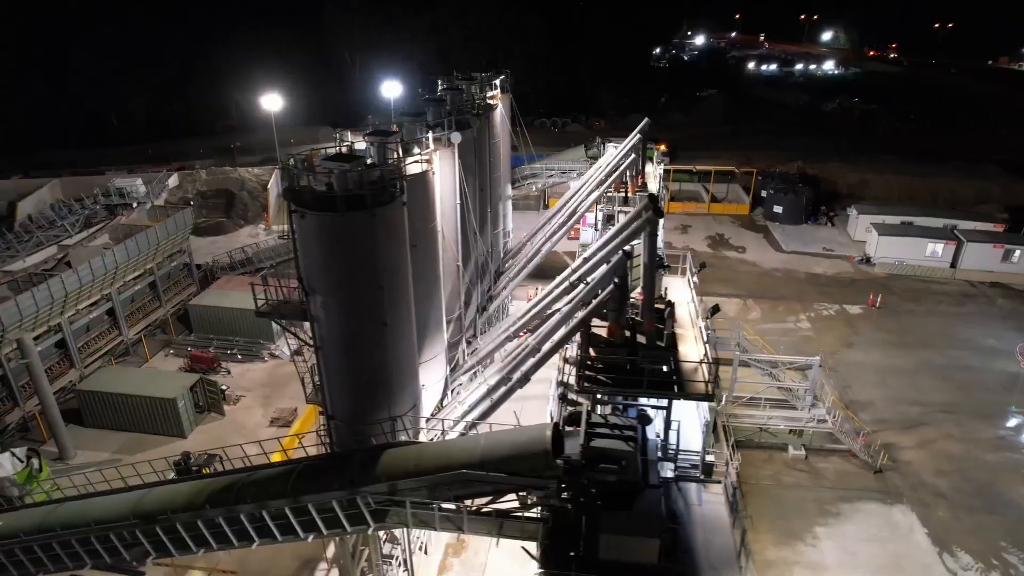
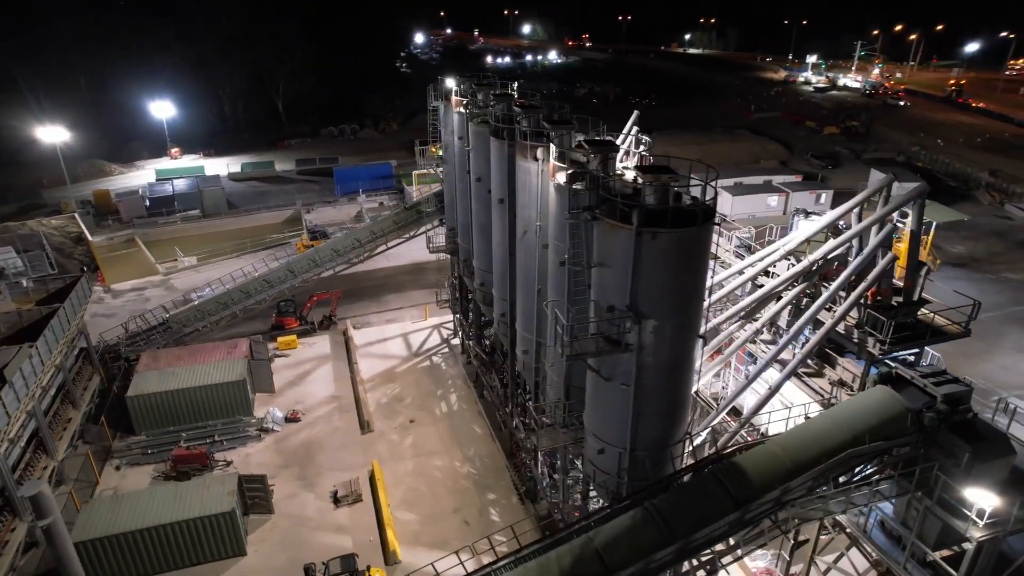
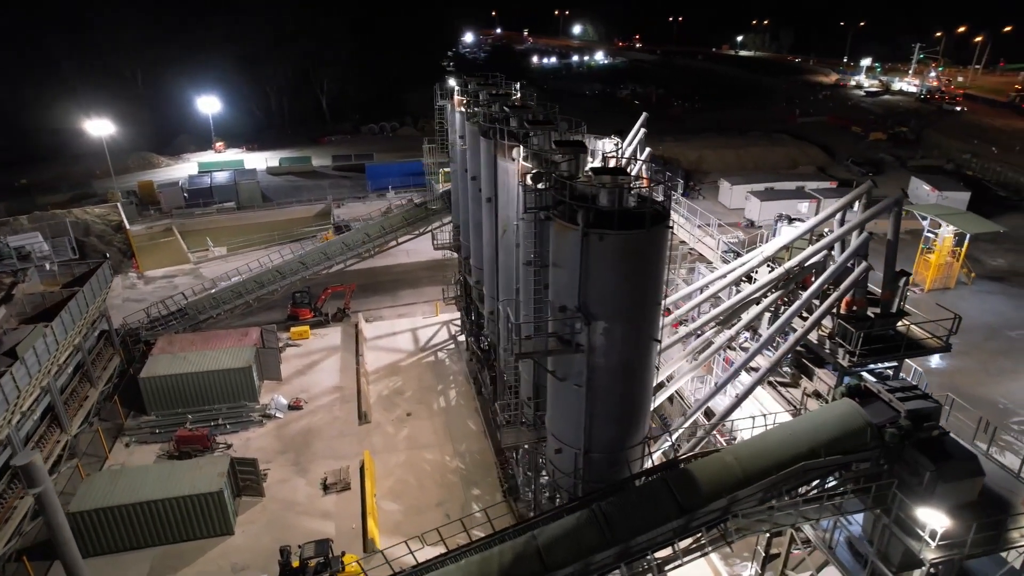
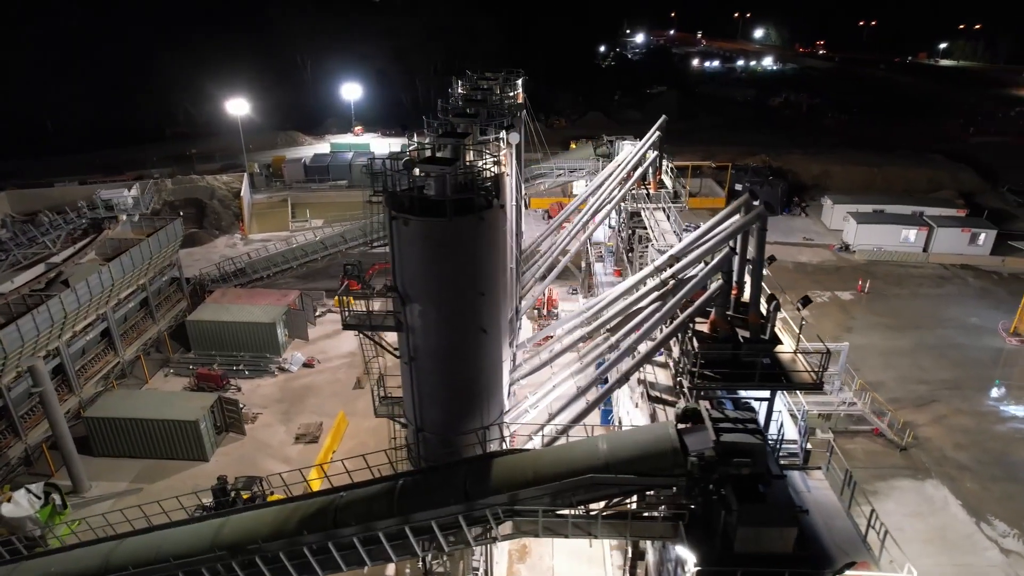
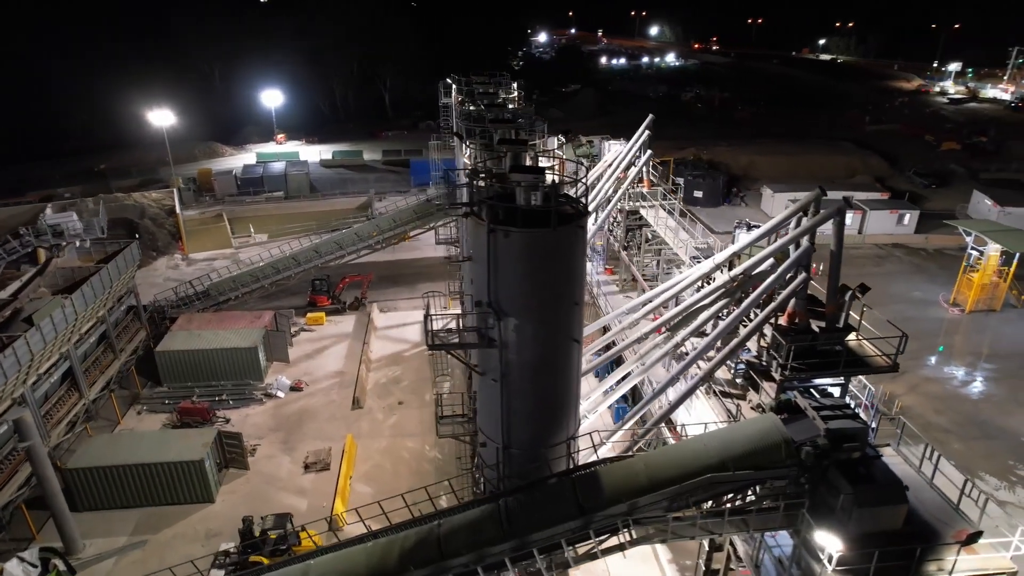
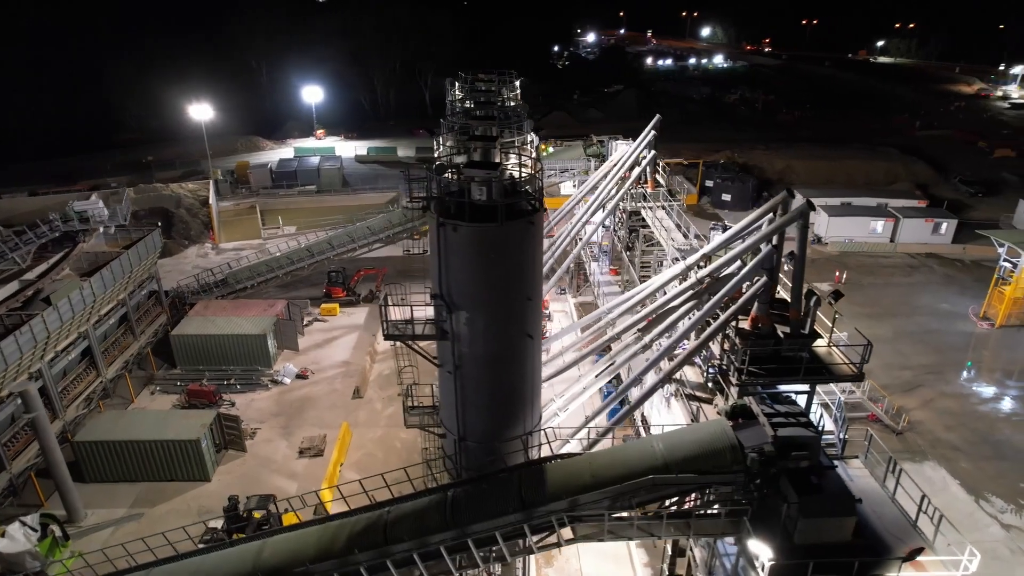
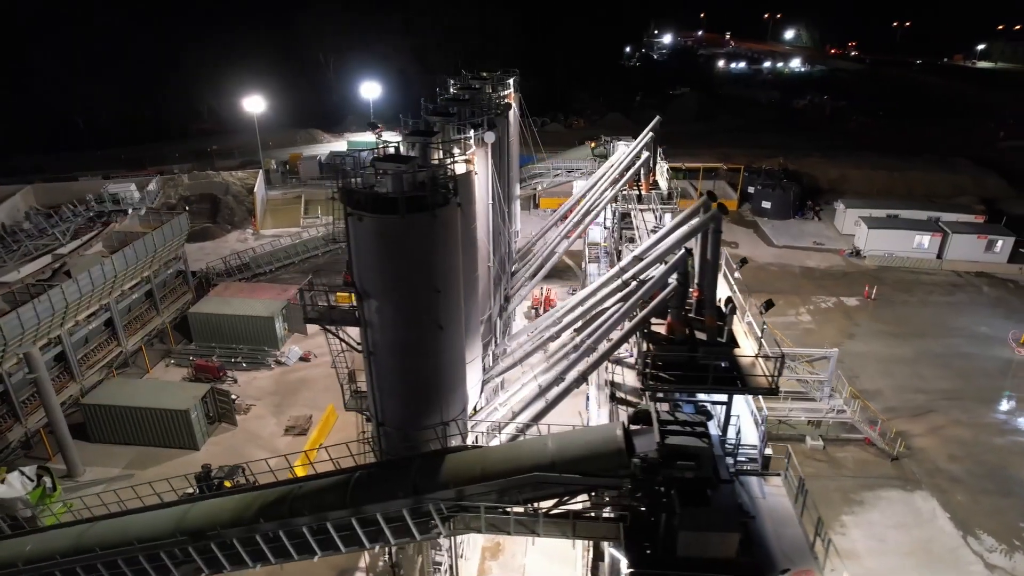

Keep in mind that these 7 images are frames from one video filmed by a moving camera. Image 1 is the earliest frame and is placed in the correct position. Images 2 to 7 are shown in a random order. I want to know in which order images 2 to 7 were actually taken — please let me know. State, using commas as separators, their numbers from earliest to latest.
7, 4, 6, 5, 3, 2
